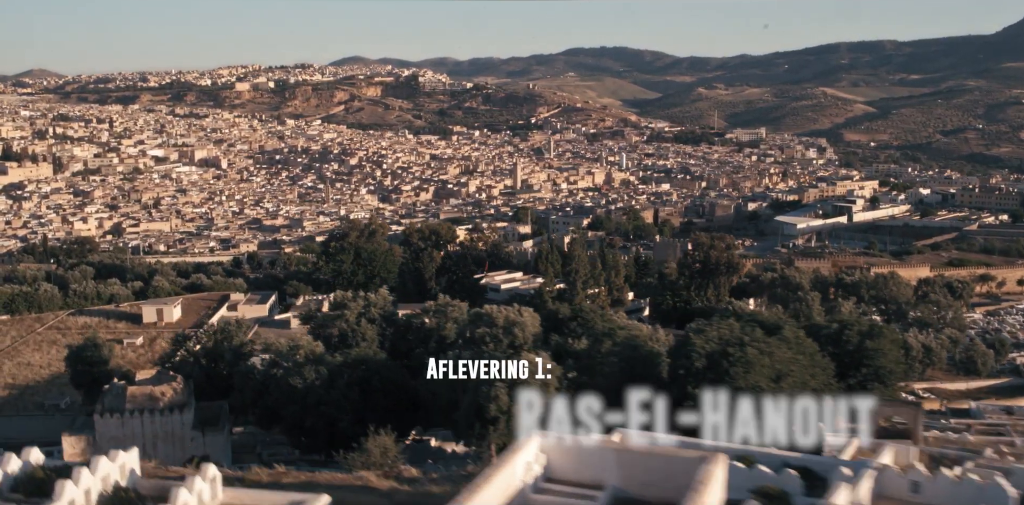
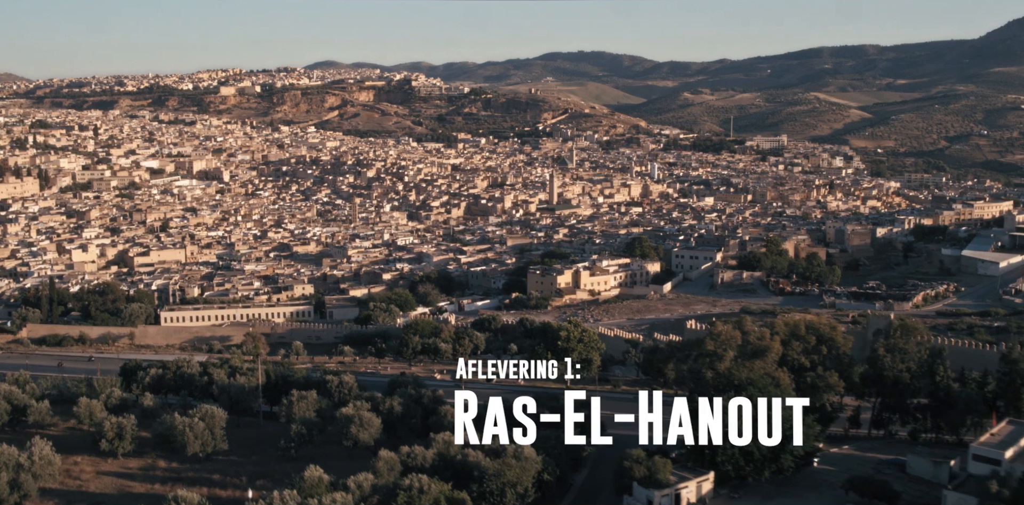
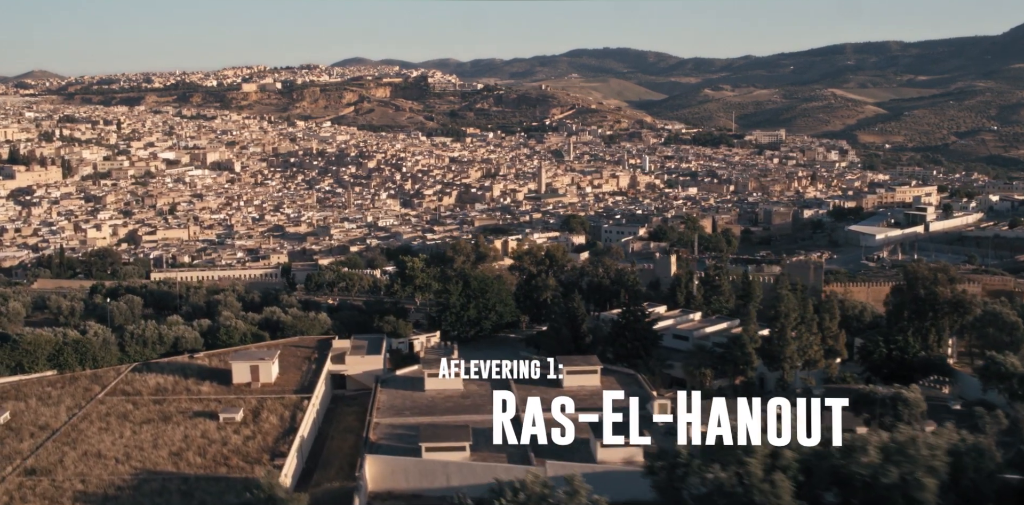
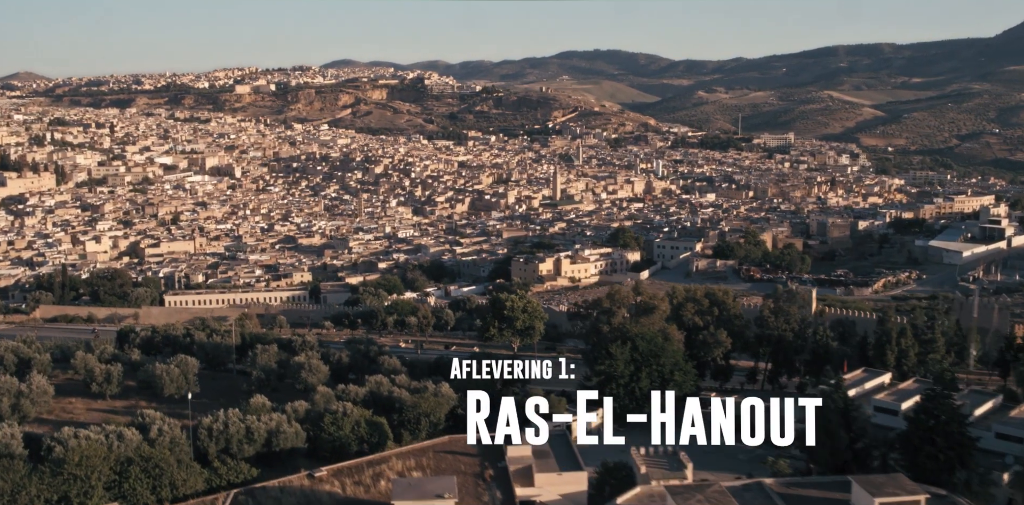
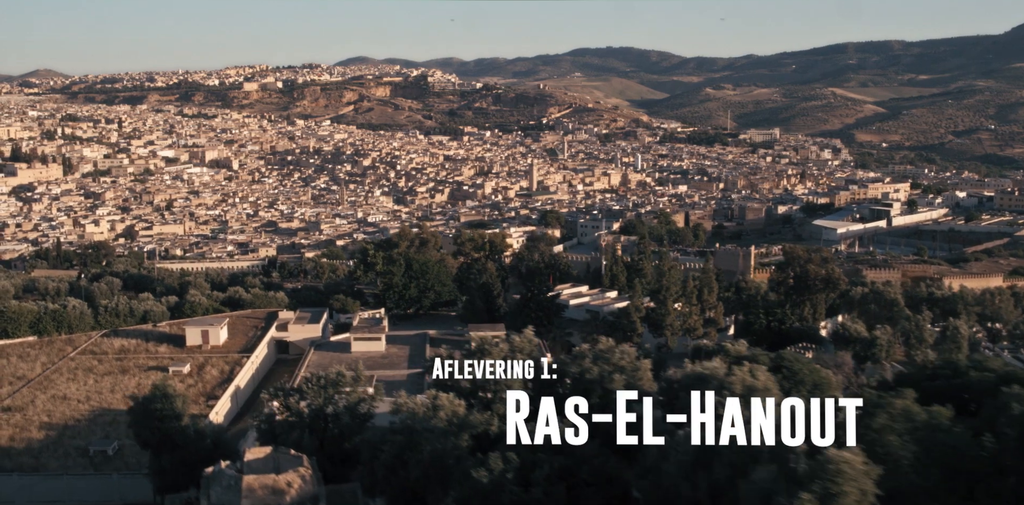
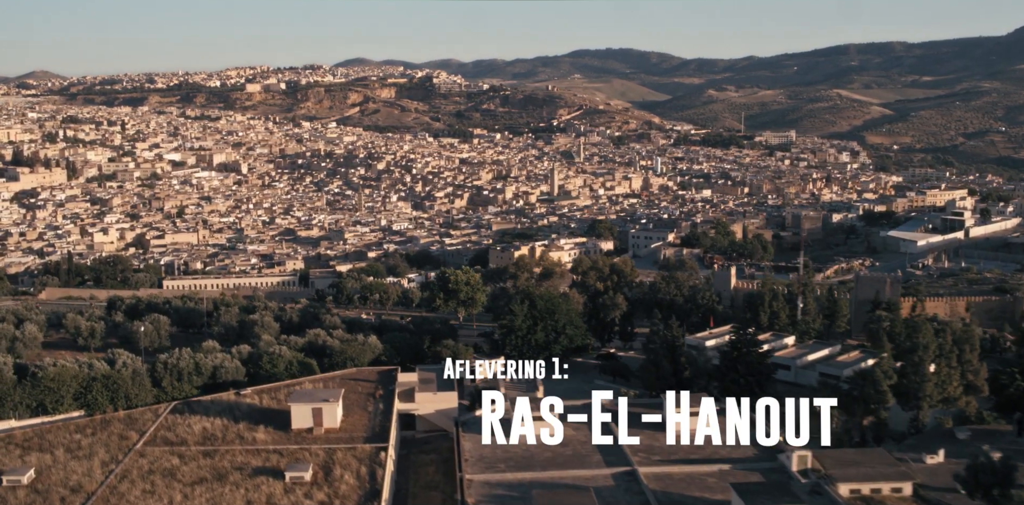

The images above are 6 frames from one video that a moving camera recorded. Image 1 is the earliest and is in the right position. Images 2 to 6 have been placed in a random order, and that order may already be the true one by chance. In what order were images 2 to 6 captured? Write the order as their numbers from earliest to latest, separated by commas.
5, 3, 6, 4, 2
